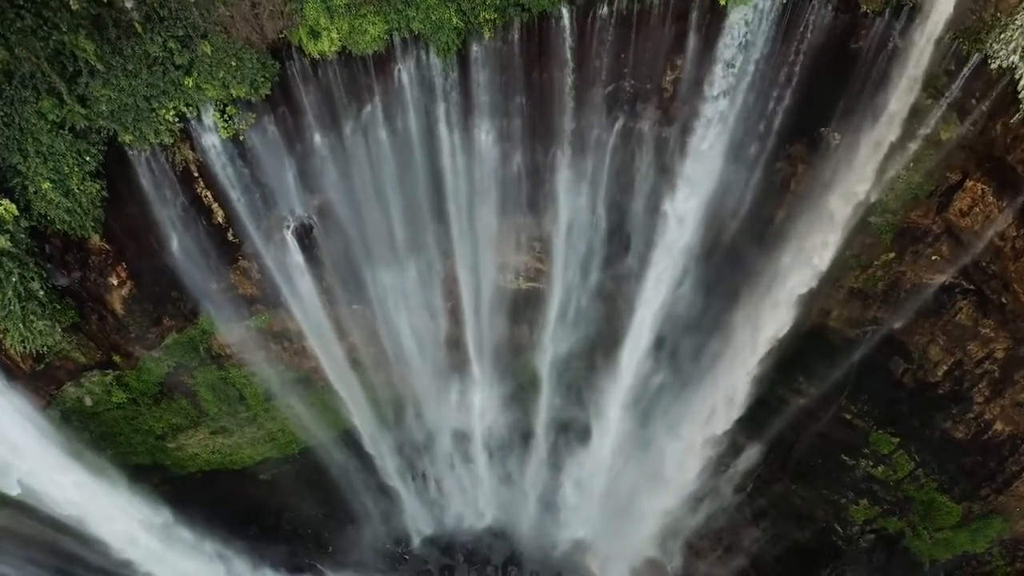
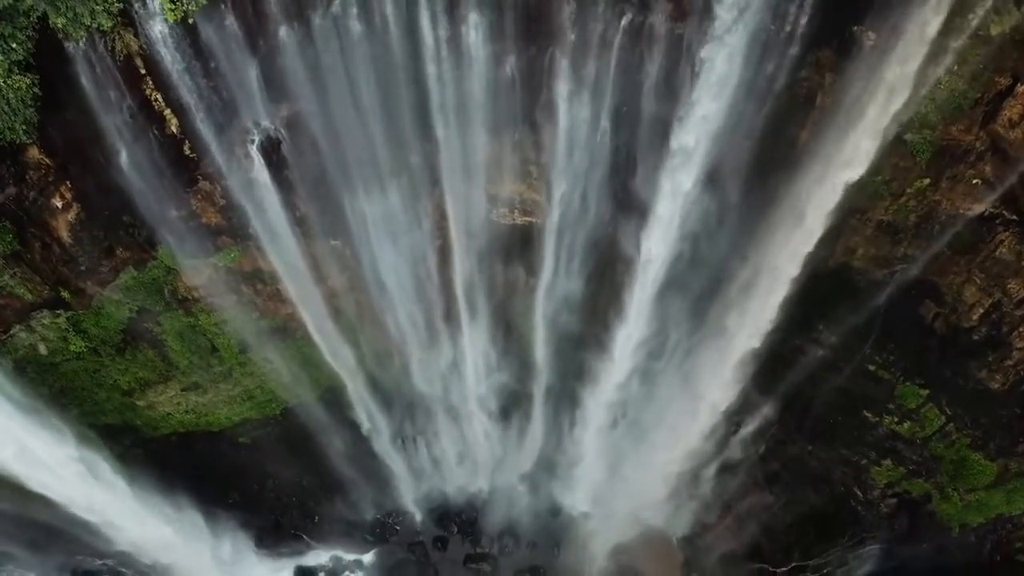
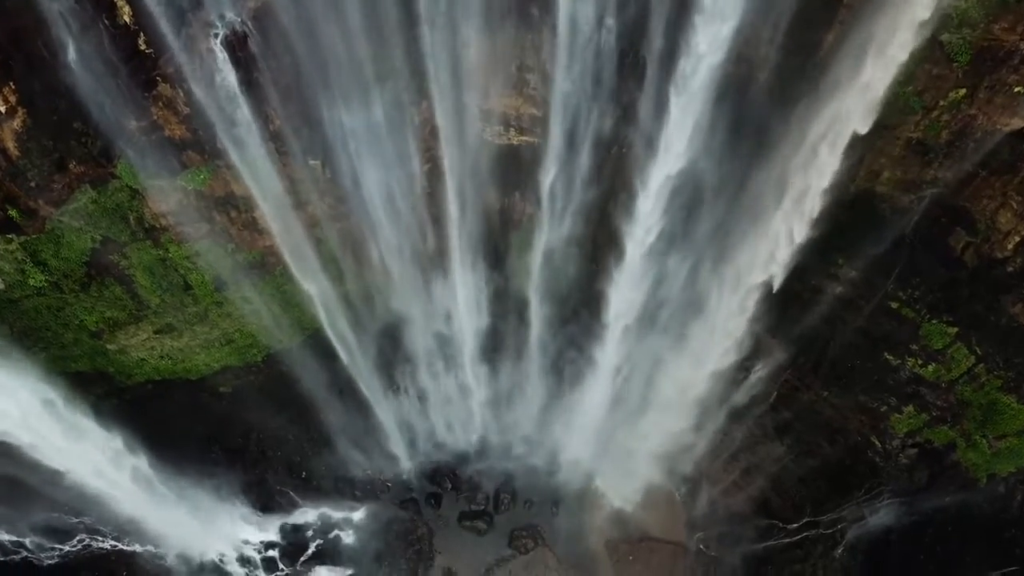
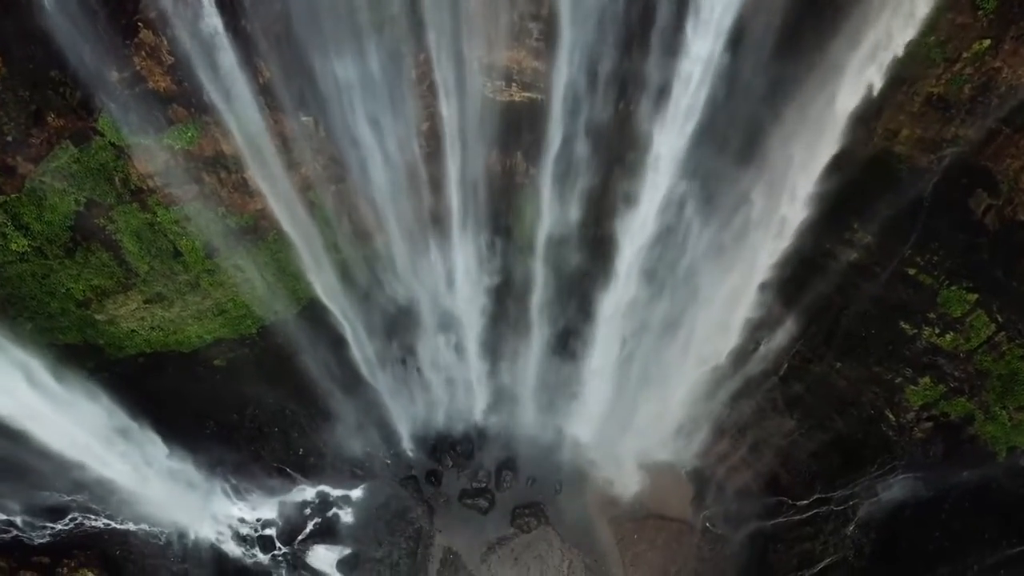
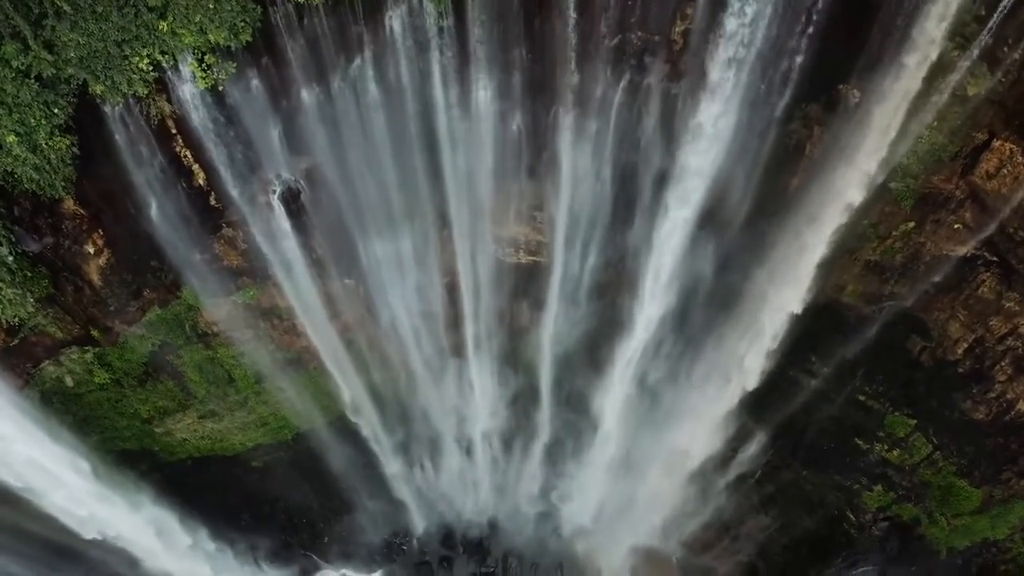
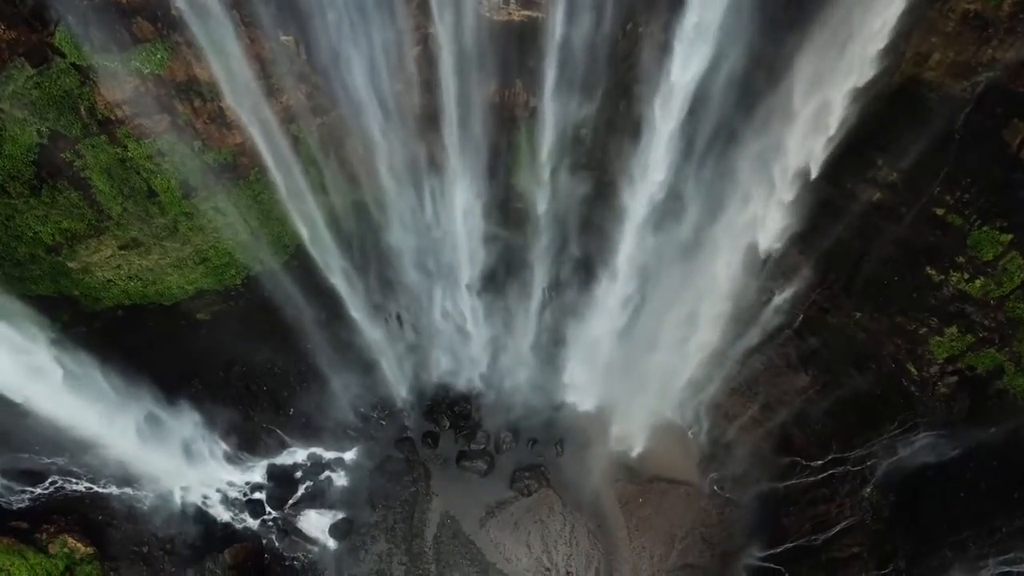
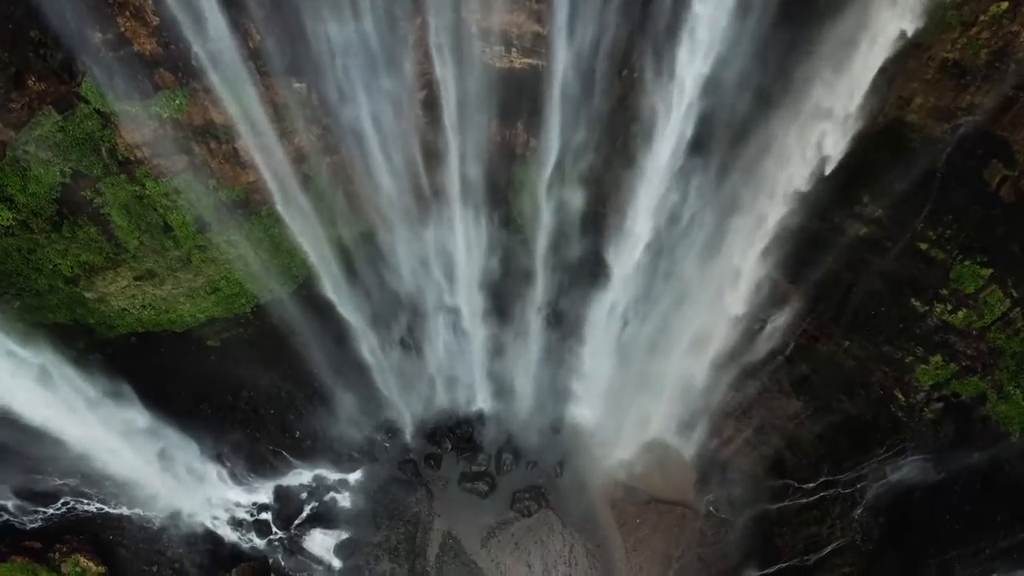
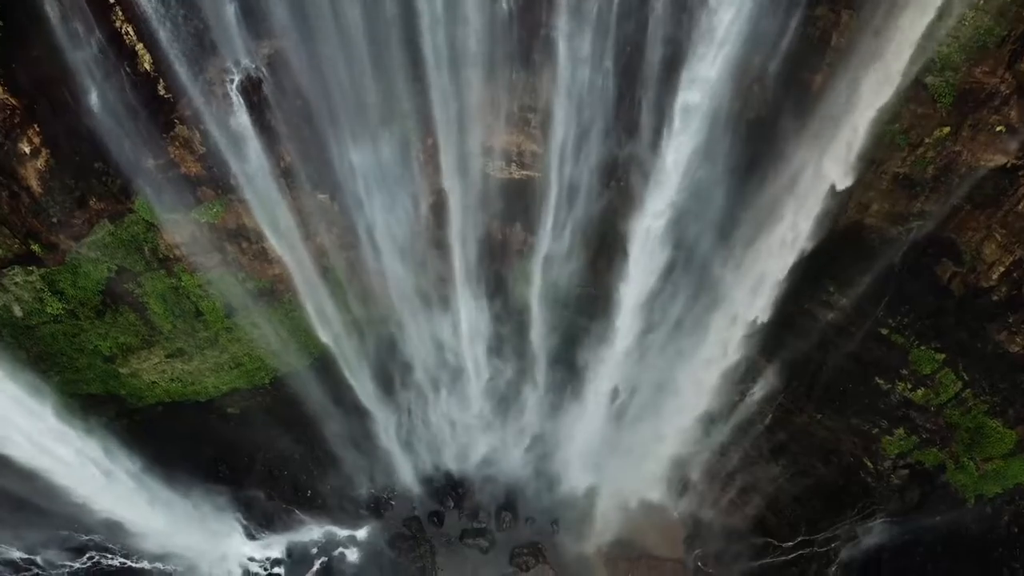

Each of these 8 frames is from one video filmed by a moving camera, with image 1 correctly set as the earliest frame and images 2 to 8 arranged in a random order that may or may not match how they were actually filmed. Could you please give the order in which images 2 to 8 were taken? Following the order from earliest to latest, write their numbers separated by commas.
5, 2, 8, 3, 4, 7, 6
